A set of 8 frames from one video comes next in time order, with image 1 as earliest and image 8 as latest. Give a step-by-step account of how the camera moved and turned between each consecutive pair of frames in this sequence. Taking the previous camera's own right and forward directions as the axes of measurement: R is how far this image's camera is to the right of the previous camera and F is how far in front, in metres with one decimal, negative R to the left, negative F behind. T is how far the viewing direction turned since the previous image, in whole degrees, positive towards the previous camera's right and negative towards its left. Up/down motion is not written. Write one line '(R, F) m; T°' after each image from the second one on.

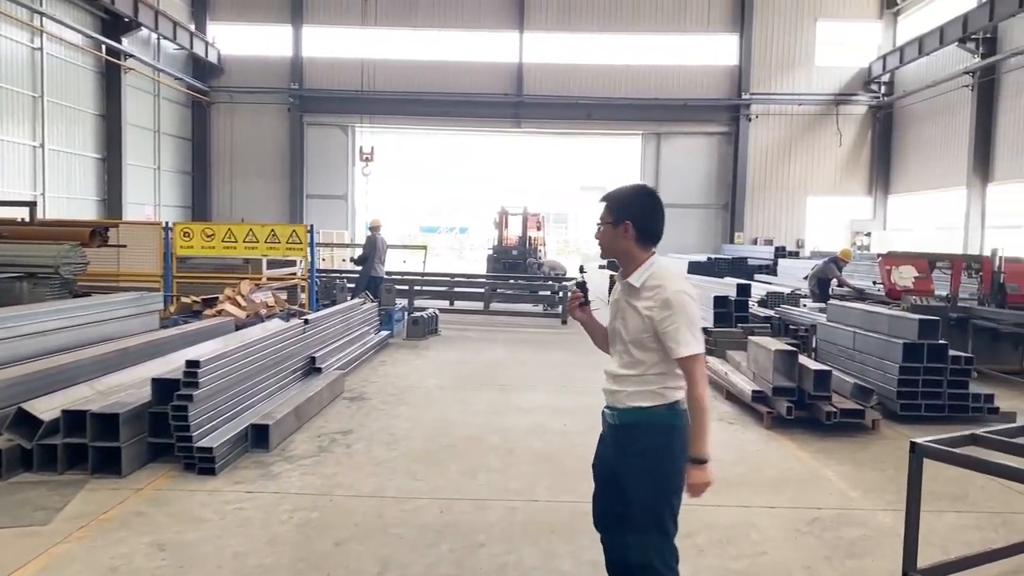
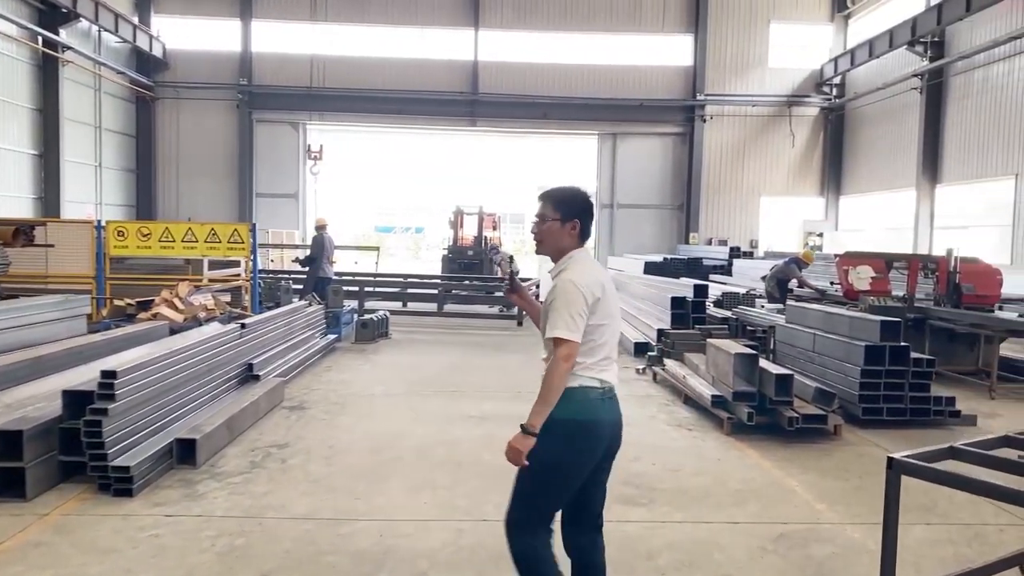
(0.0, +0.2) m; +3°
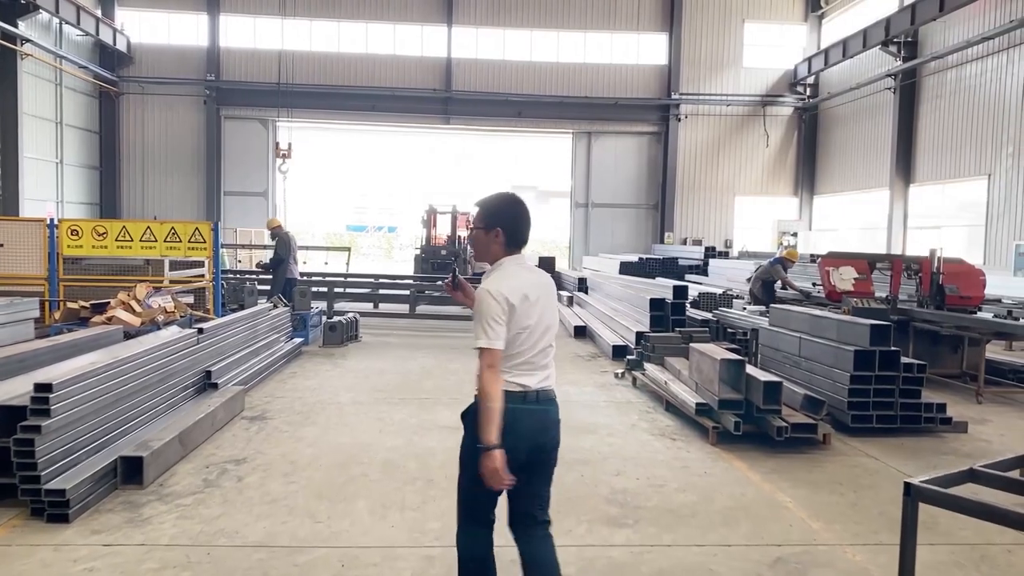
(0.0, +0.2) m; +2°
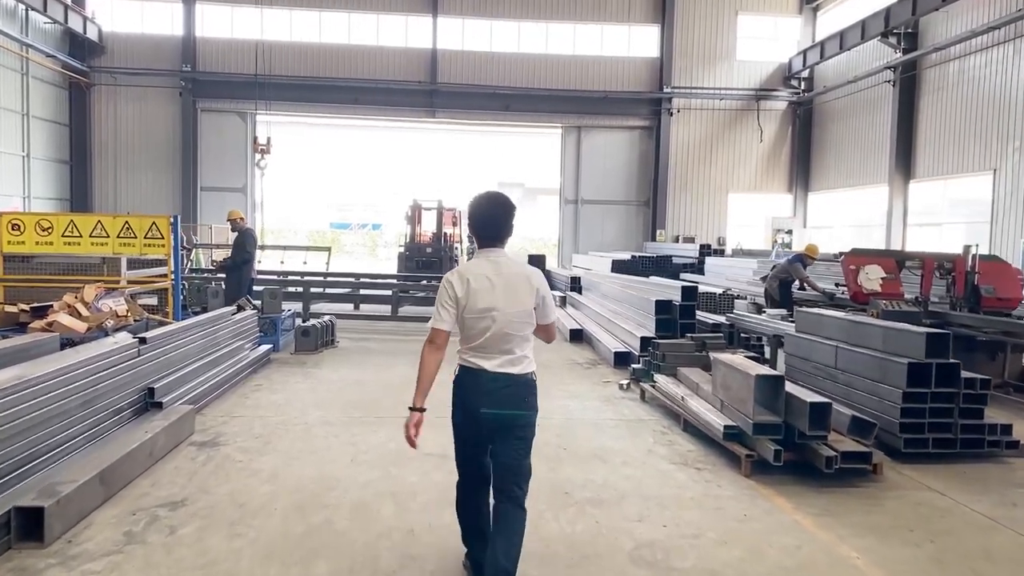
(0.0, +0.7) m; +1°
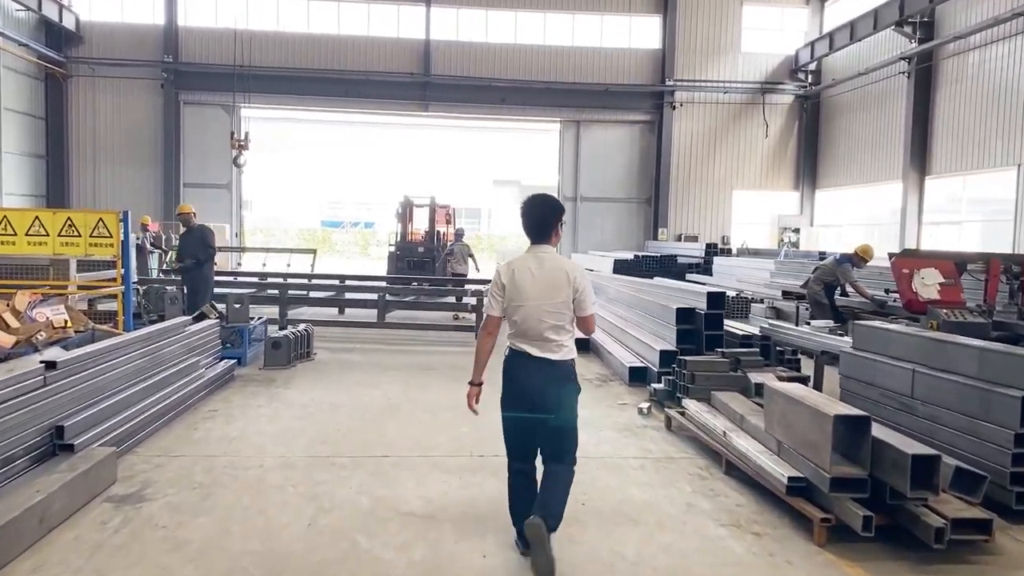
(0.0, +0.8) m; 0°
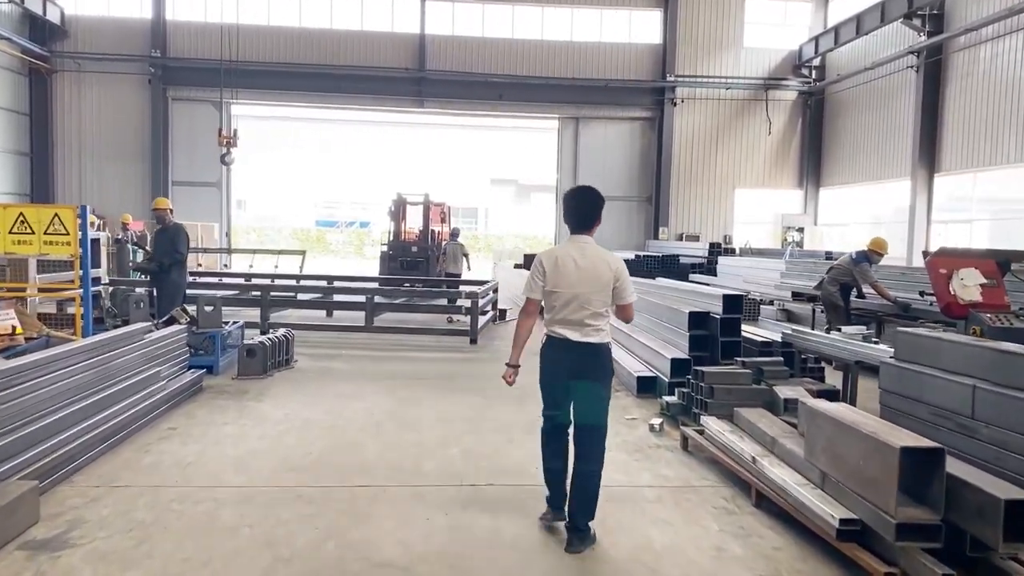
(0.0, +0.5) m; 0°
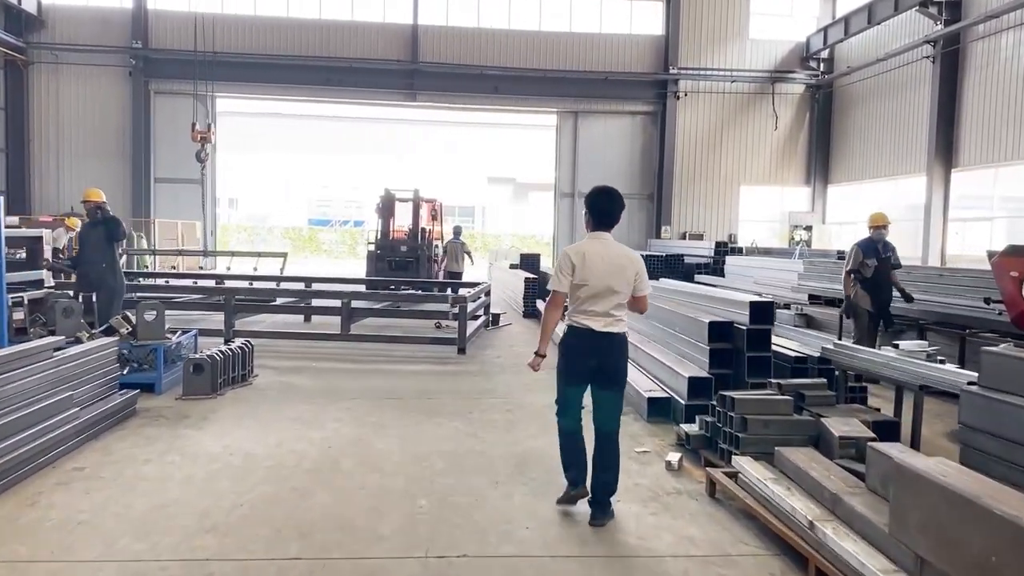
(+0.1, +0.8) m; 0°
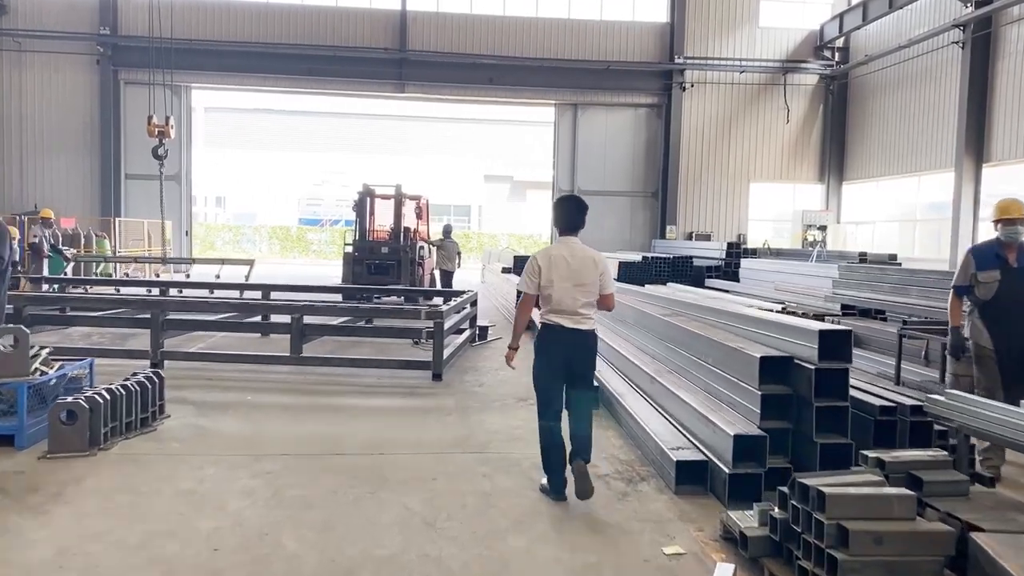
(+0.1, +1.2) m; 0°
